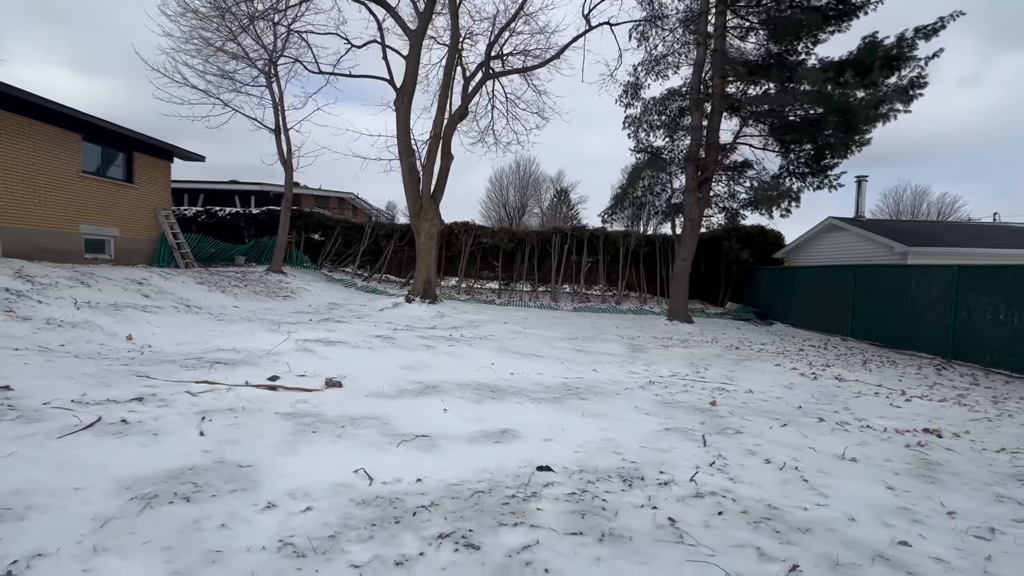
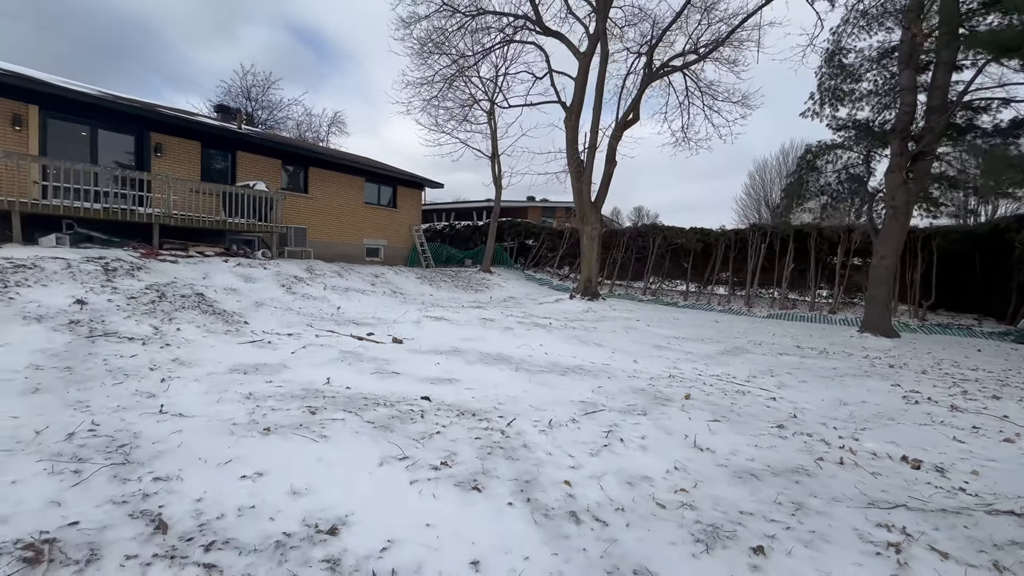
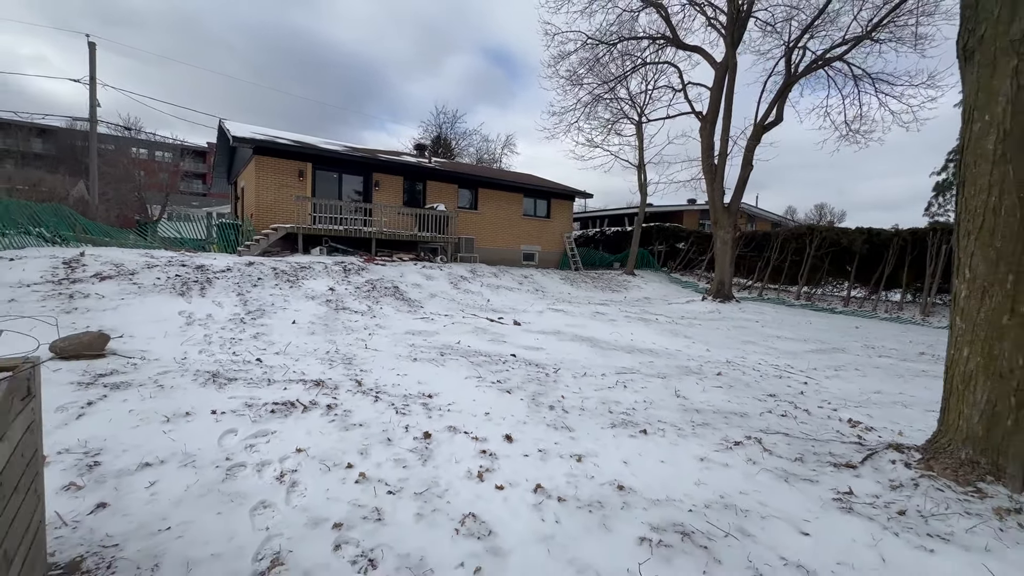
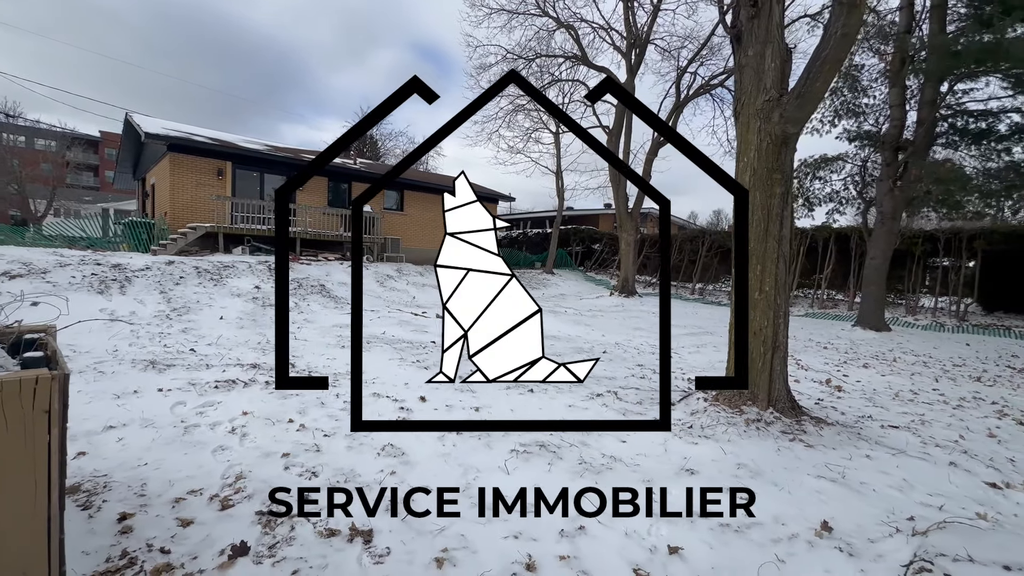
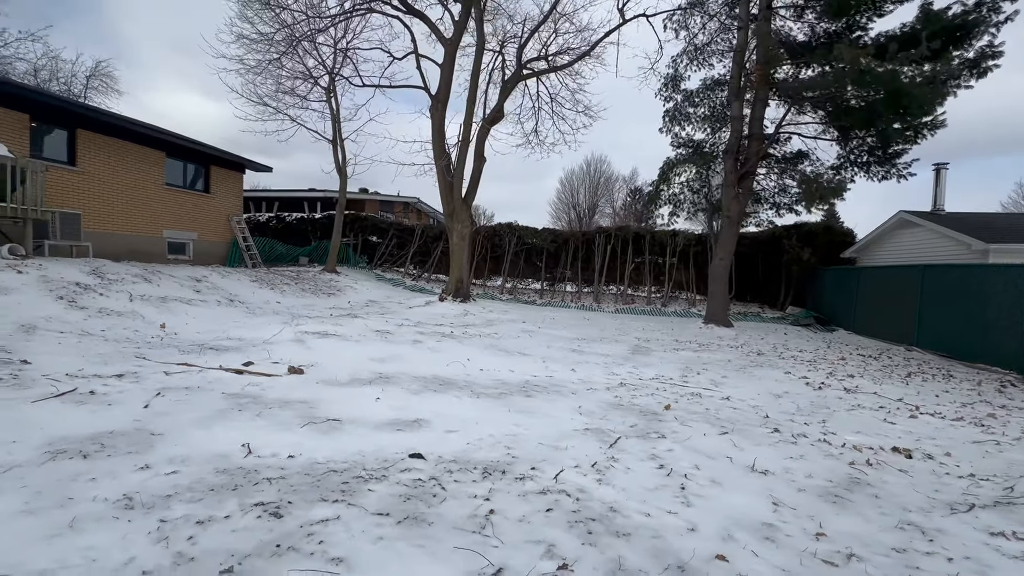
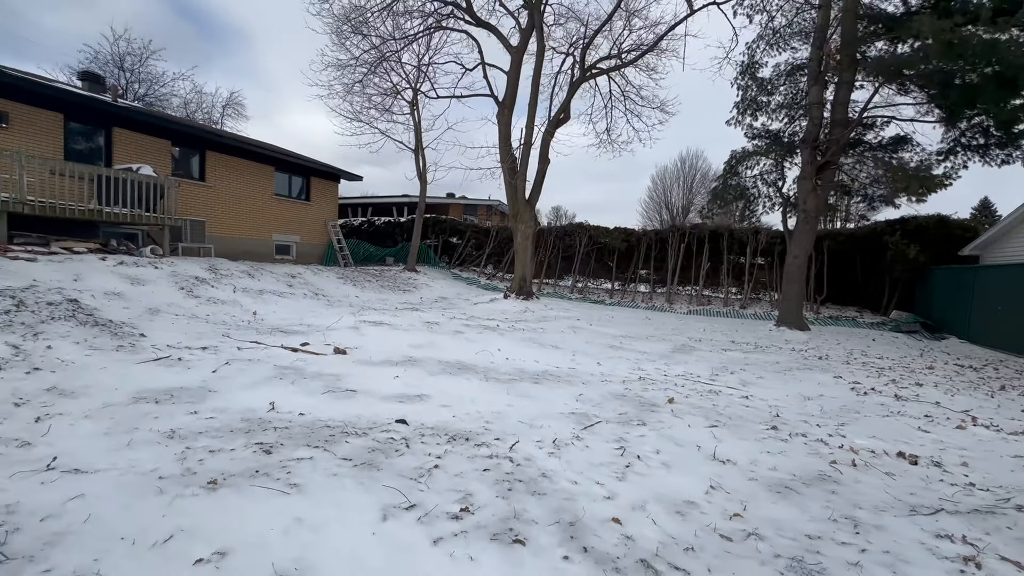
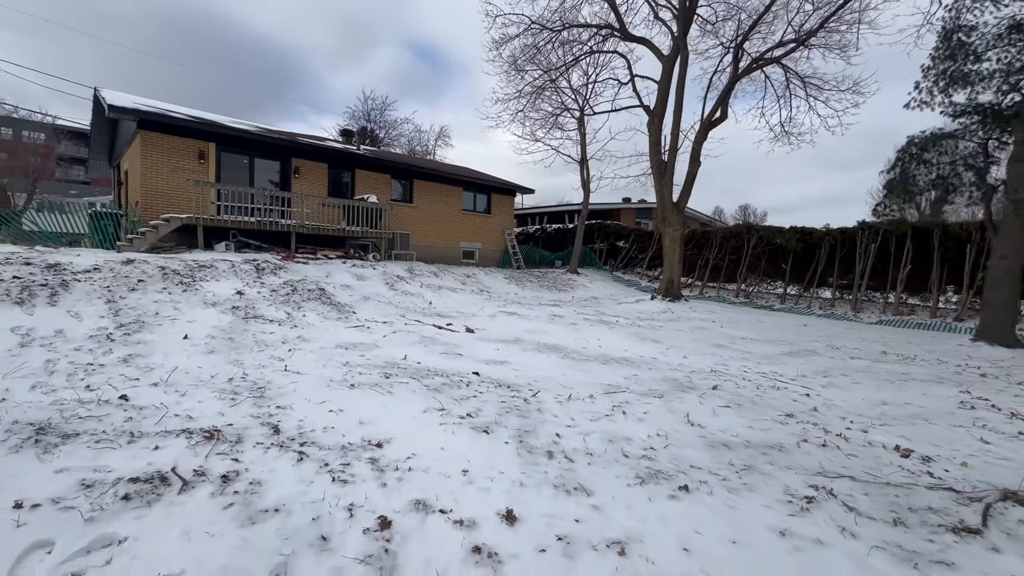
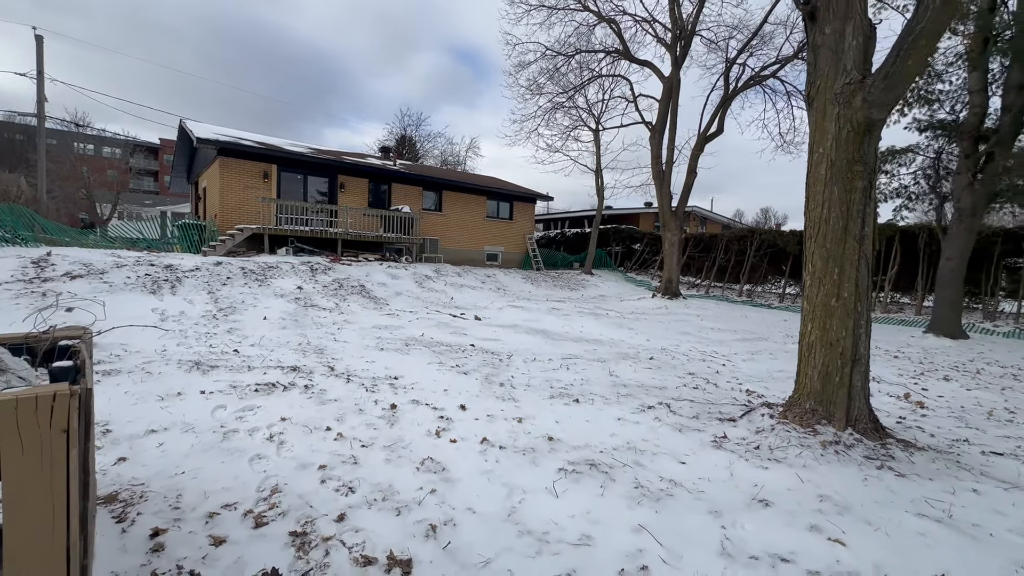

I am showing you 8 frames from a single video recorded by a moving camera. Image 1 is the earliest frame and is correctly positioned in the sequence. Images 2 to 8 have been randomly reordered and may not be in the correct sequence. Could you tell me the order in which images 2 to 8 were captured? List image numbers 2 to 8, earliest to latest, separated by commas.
5, 6, 2, 7, 3, 8, 4
